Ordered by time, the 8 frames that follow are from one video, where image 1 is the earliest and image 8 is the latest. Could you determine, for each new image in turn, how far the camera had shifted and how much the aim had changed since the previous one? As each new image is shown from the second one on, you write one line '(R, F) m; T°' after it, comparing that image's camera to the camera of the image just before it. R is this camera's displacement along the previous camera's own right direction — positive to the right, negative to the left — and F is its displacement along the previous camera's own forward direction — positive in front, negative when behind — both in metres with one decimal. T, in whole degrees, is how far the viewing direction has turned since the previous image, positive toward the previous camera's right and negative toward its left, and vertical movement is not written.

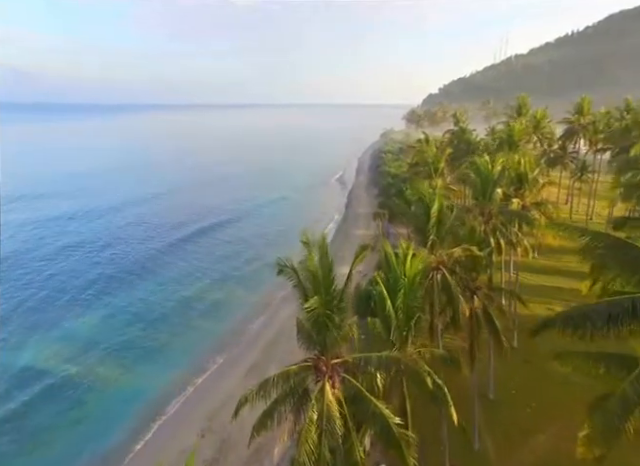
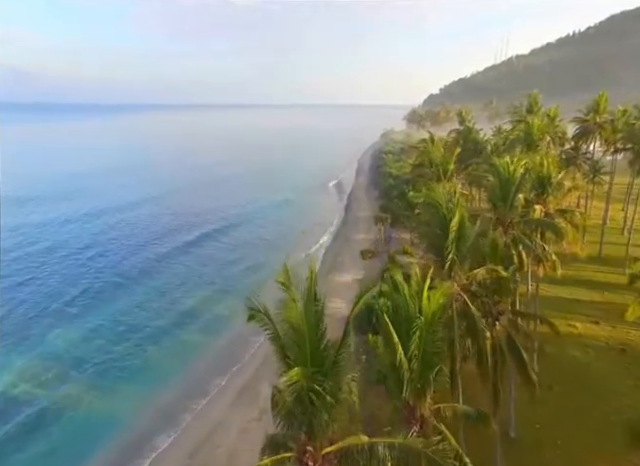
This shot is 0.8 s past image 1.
(+0.2, +2.6) m; 0°
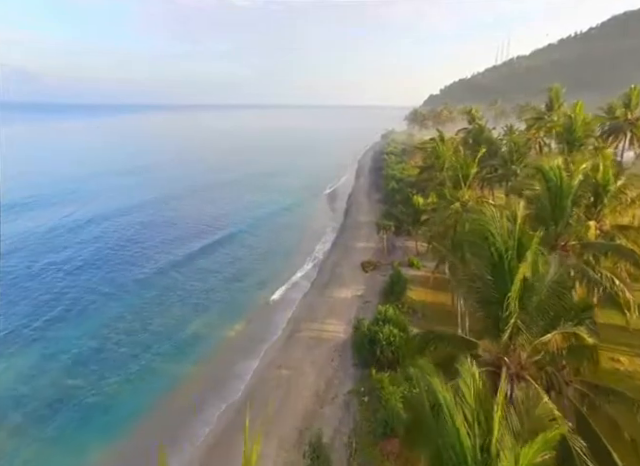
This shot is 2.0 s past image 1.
(+0.3, +4.2) m; 0°
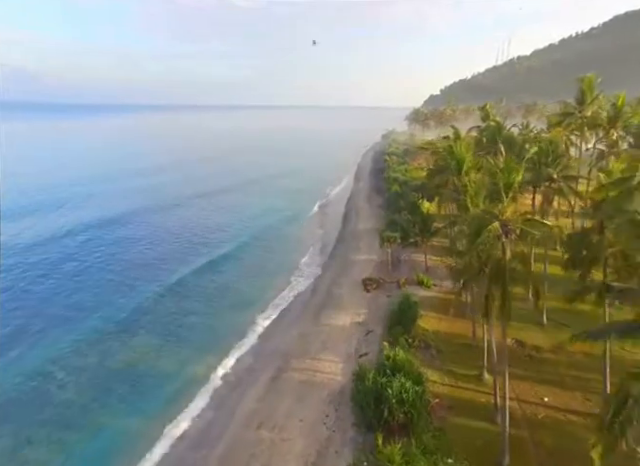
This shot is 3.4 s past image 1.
(+0.4, +5.2) m; 0°
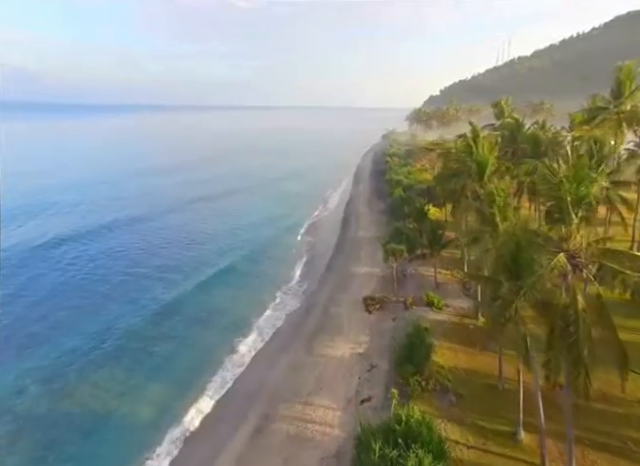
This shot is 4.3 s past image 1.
(+0.3, +4.3) m; 0°
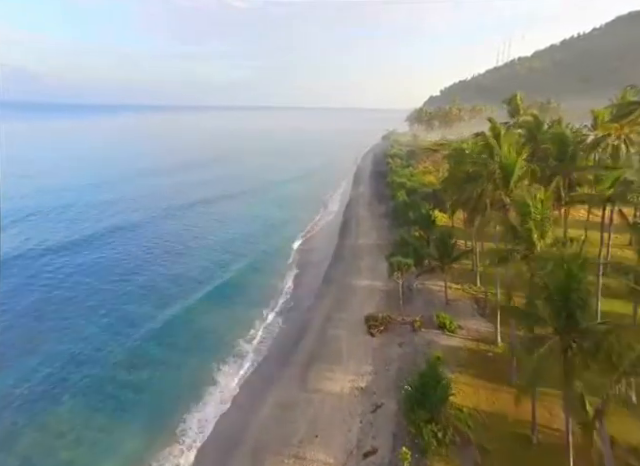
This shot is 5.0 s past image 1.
(+0.2, +3.5) m; 0°
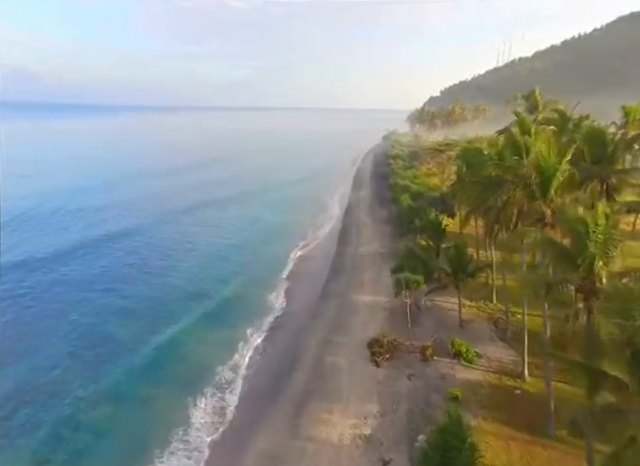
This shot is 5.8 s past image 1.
(+0.2, +3.5) m; 0°
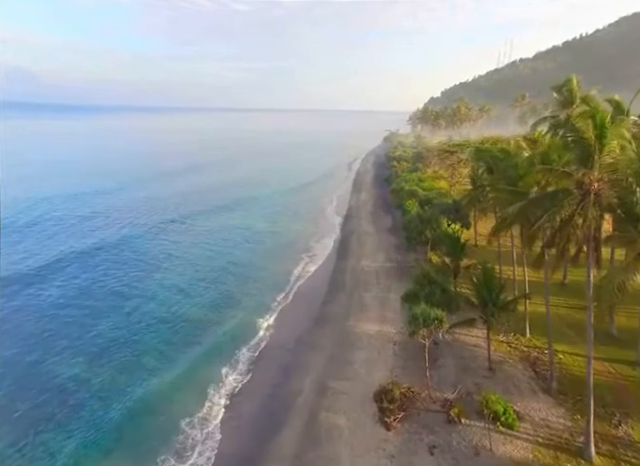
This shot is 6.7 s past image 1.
(+0.3, +5.1) m; 0°
